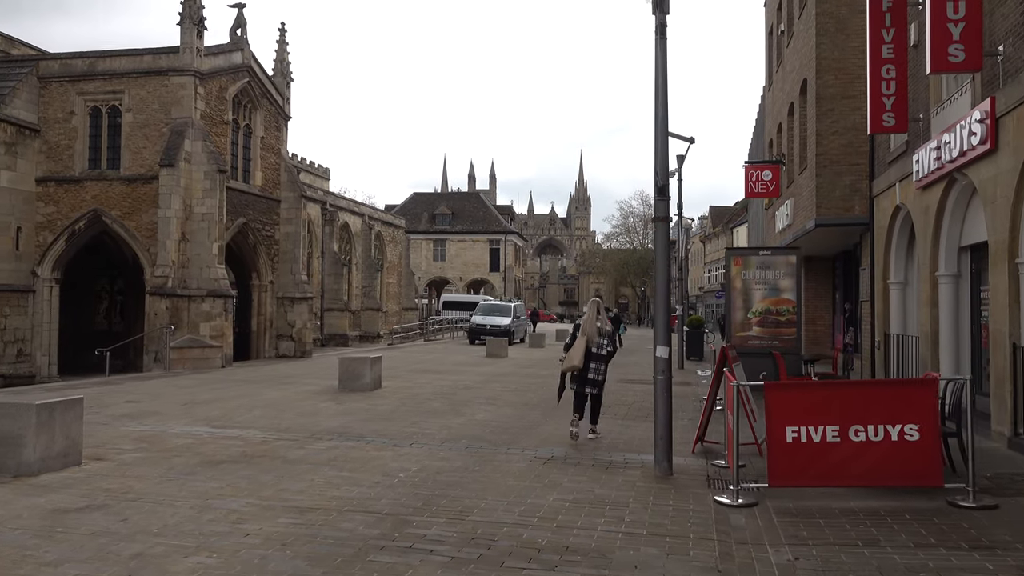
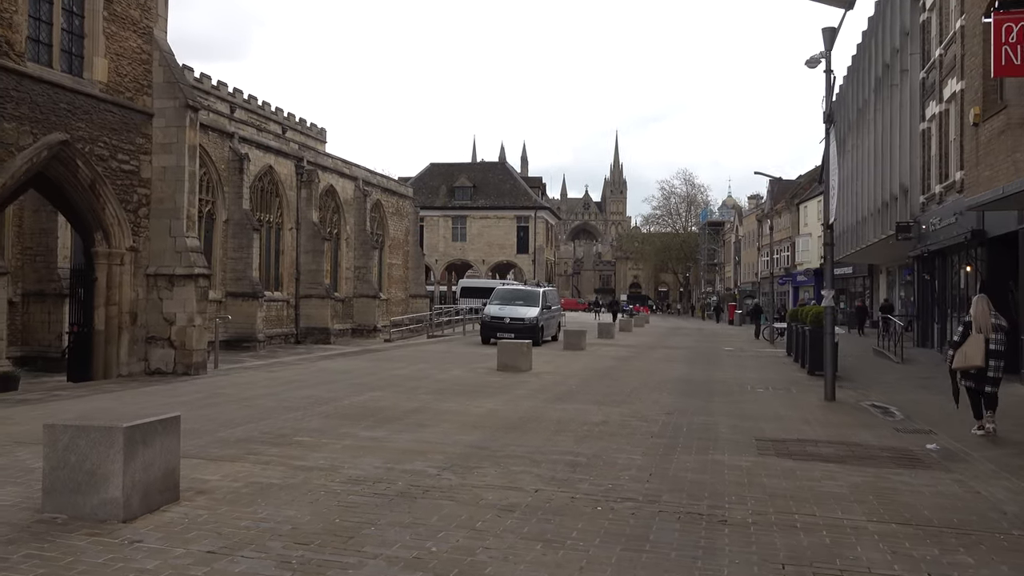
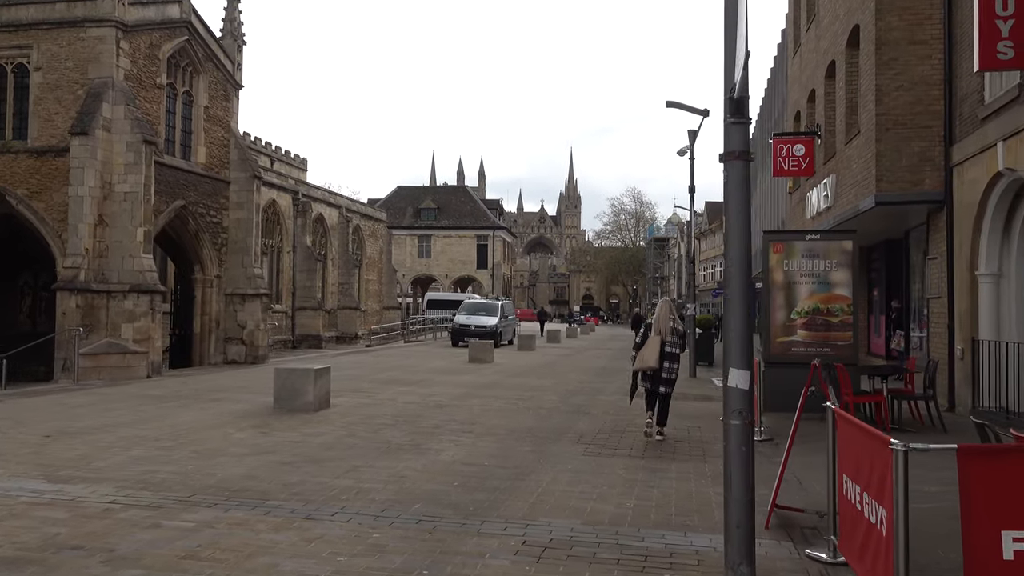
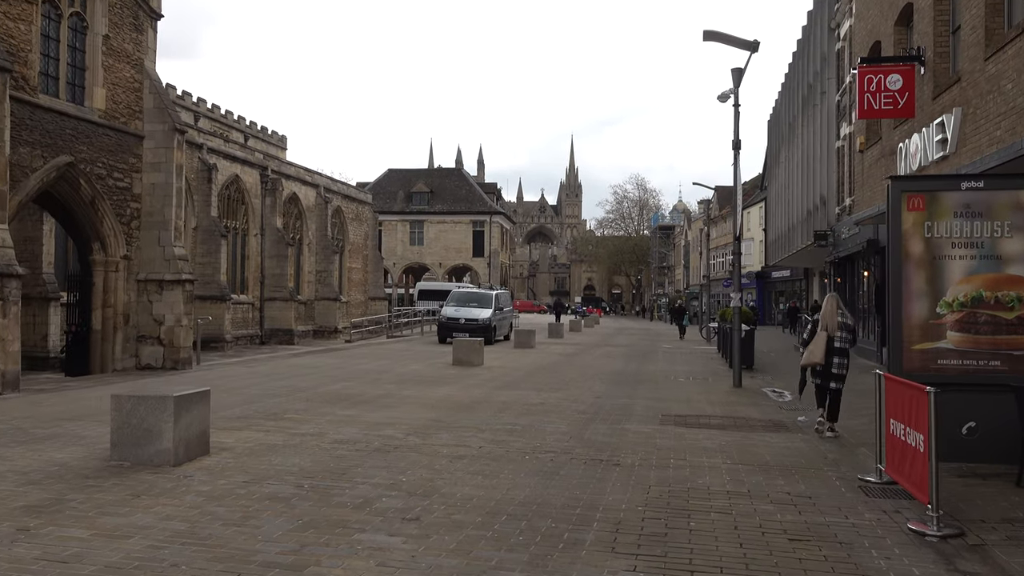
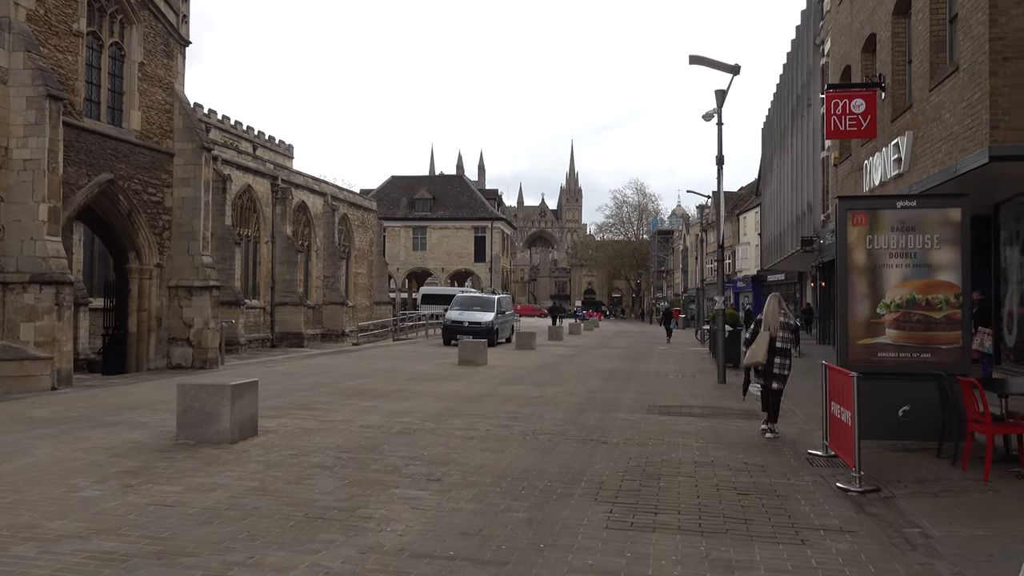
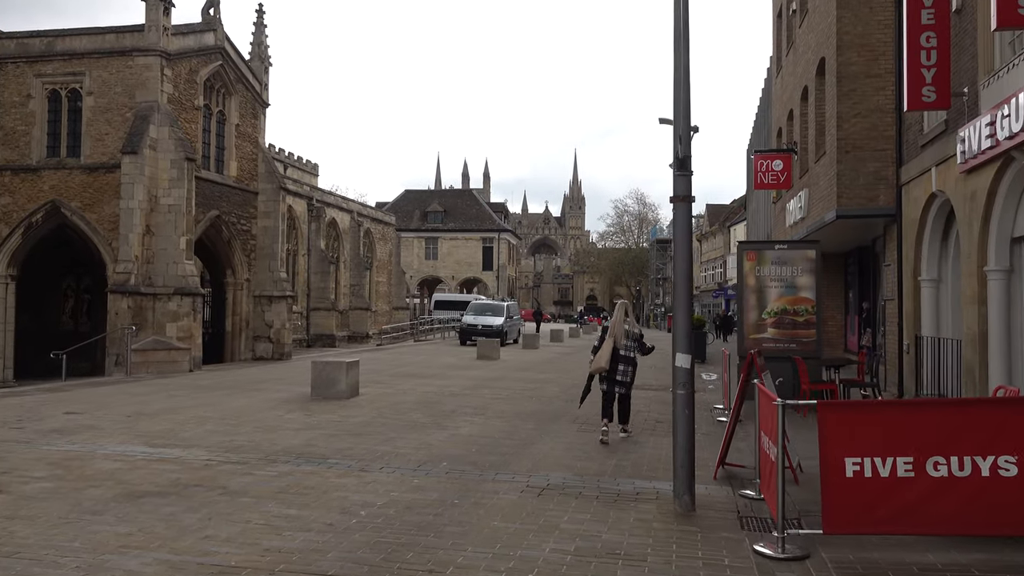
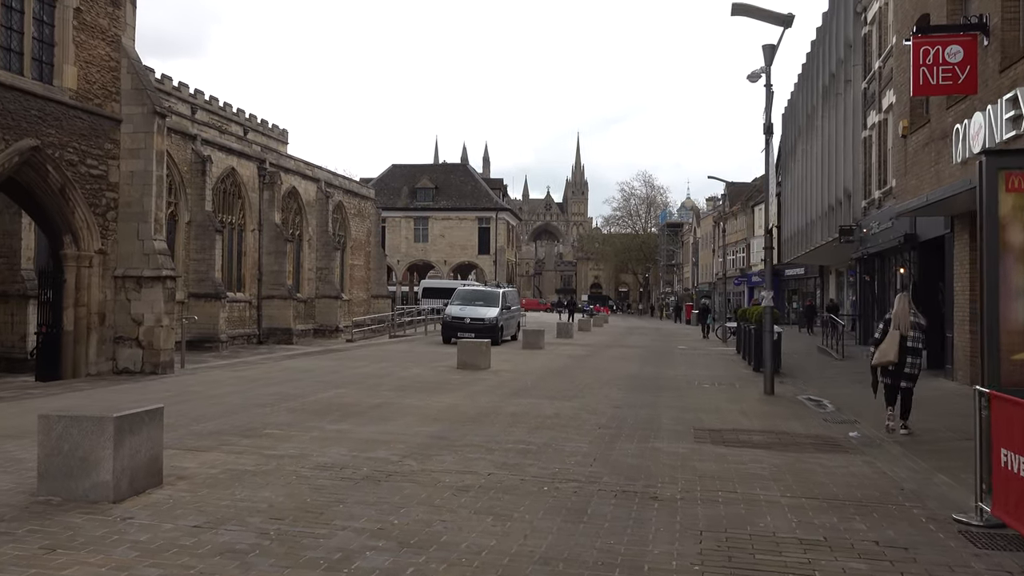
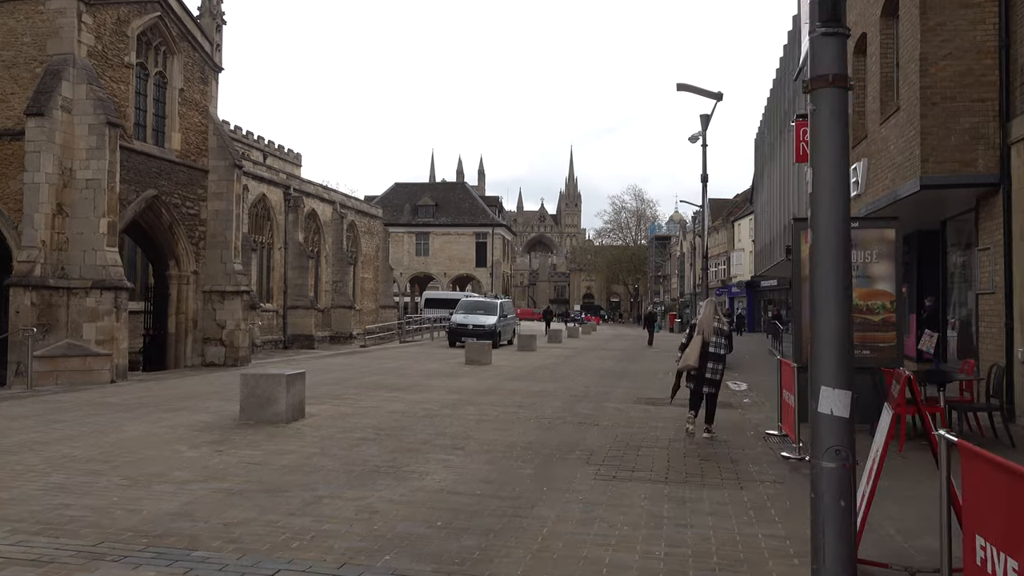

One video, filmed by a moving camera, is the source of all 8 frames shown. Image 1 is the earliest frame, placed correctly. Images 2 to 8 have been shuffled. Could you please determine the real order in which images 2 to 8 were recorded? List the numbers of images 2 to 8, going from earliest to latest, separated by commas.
6, 3, 8, 5, 4, 7, 2
